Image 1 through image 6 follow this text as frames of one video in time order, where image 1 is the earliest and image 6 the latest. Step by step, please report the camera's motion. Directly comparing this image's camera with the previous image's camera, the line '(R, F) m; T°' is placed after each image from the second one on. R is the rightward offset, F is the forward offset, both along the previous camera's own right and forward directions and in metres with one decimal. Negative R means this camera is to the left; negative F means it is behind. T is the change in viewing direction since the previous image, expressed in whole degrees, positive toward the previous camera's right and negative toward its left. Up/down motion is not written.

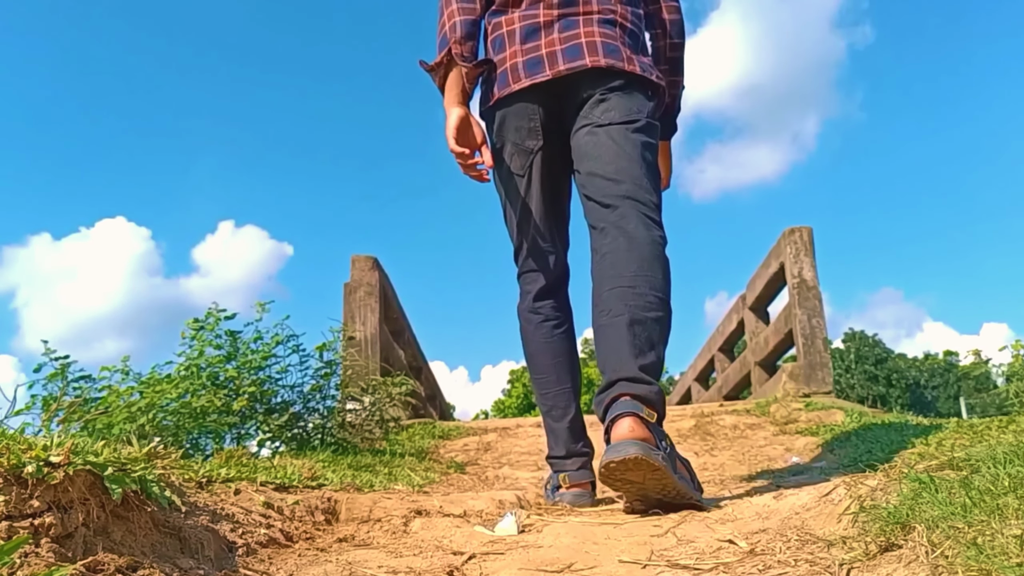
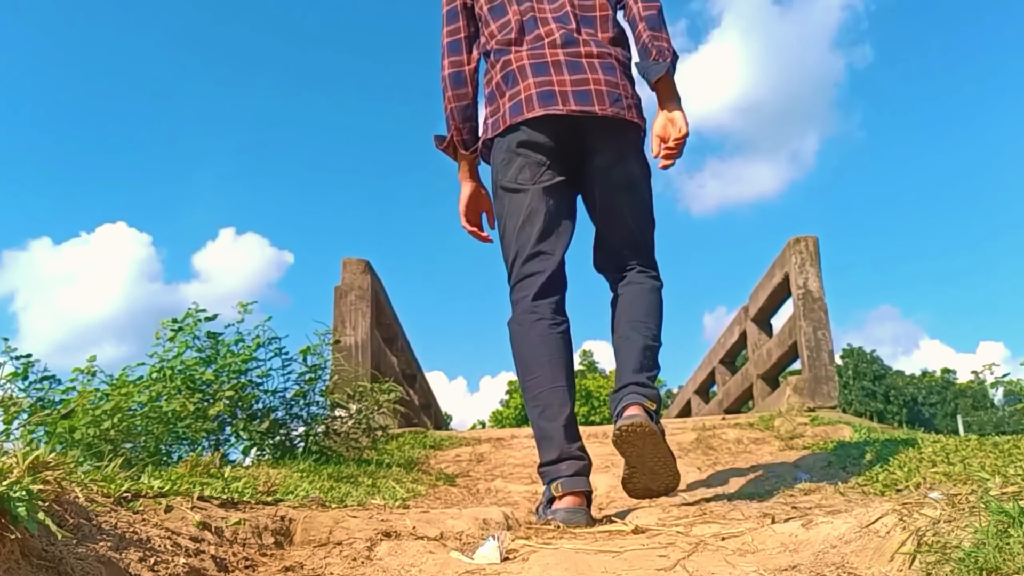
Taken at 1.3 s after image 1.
(0.0, +0.2) m; 0°
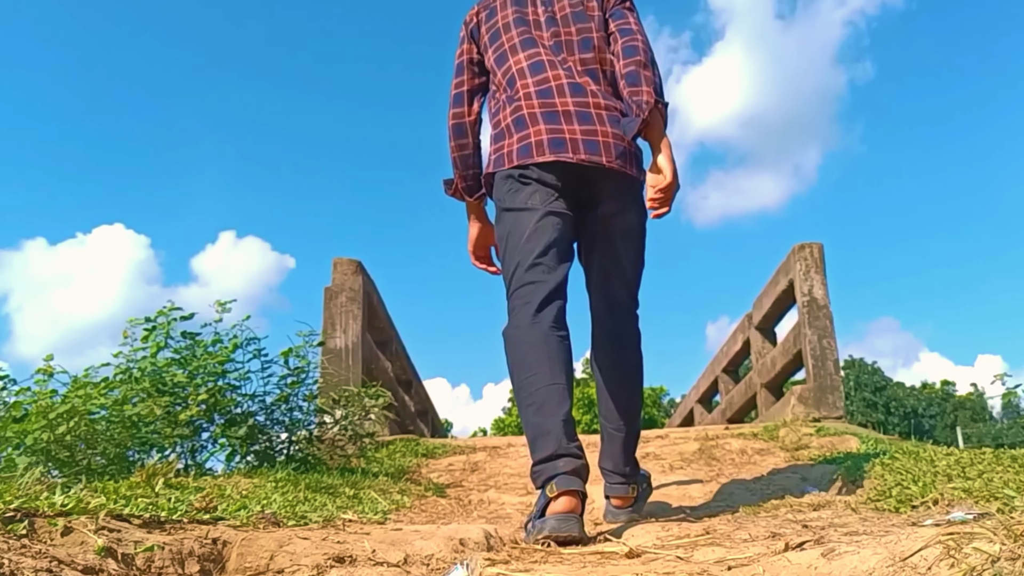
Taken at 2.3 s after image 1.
(0.0, +0.2) m; 0°
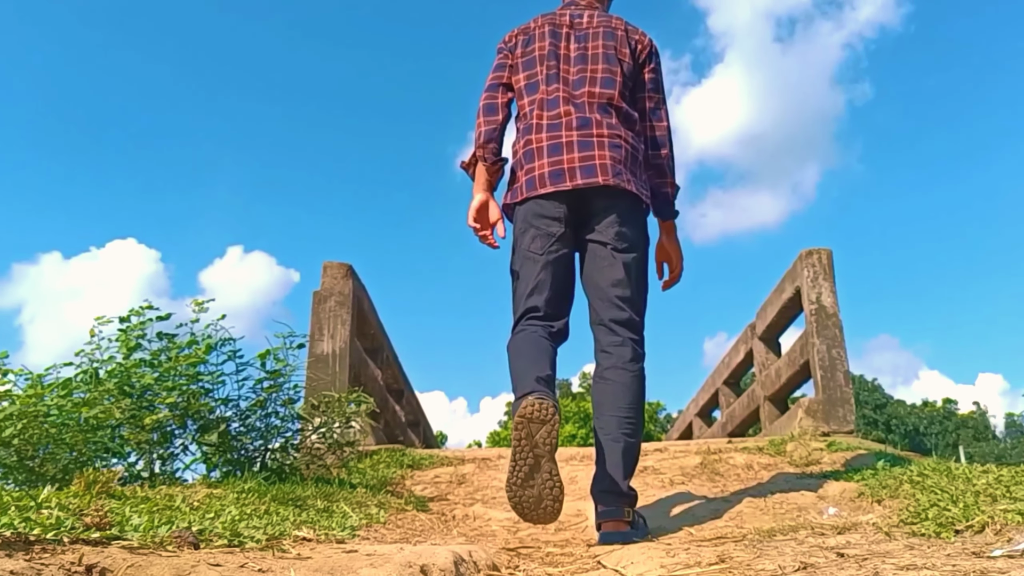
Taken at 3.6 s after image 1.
(0.0, +0.3) m; 0°
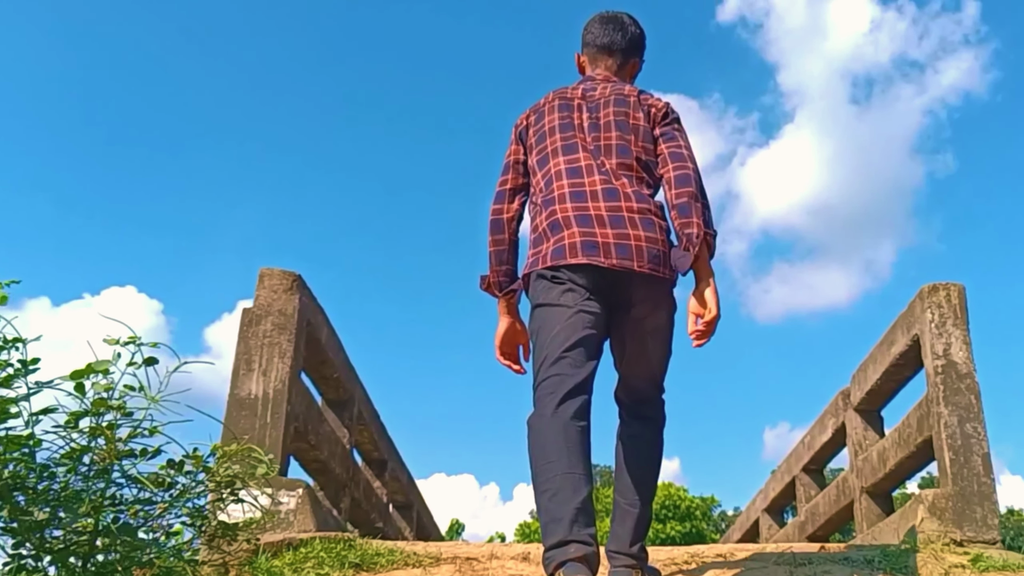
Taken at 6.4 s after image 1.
(+0.2, +1.4) m; -4°
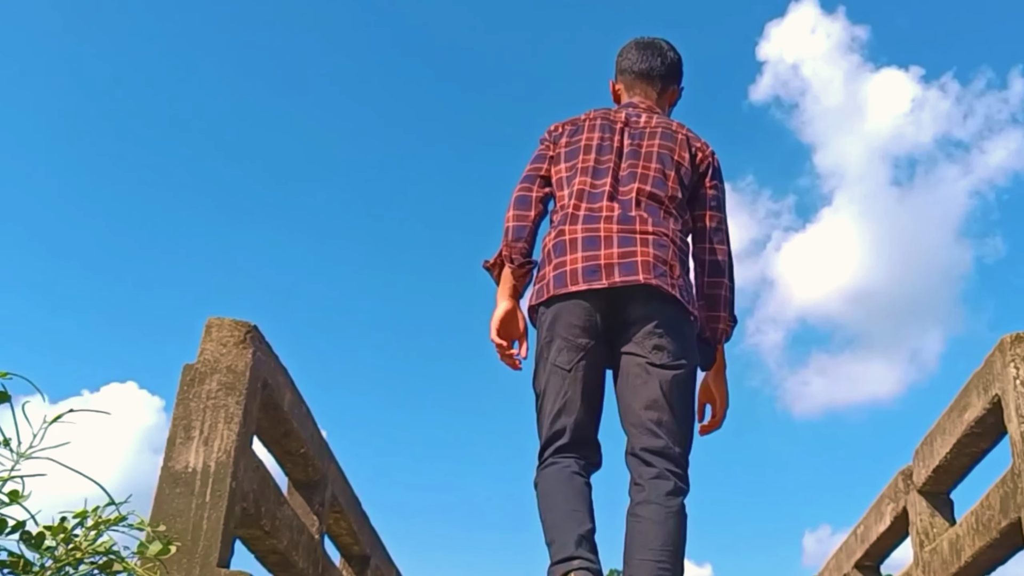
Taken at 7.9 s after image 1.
(+0.1, +0.6) m; -2°
